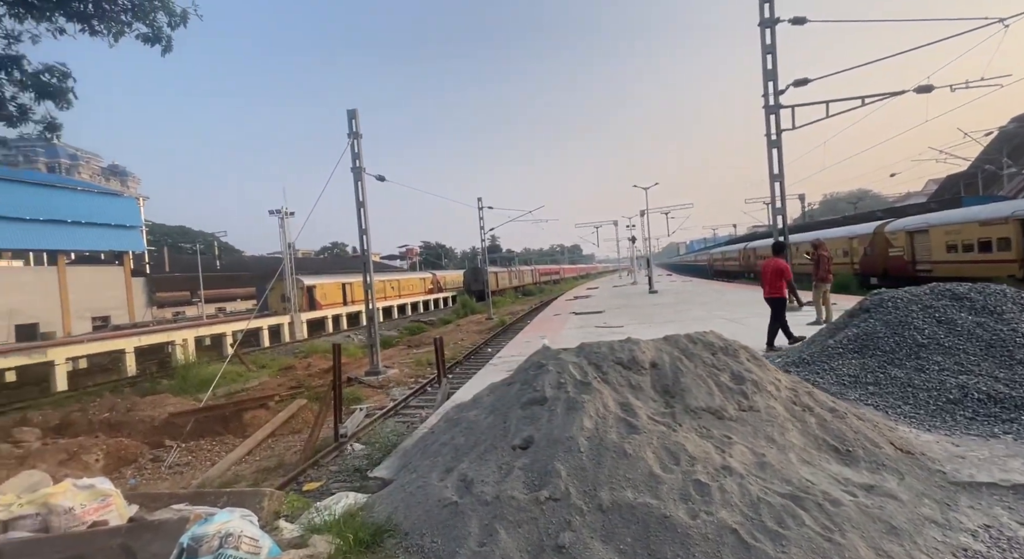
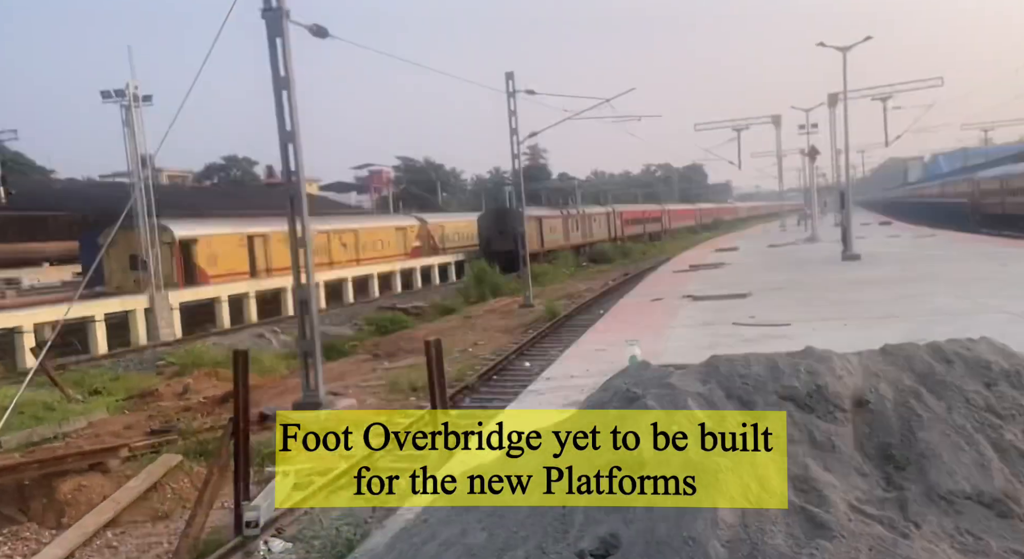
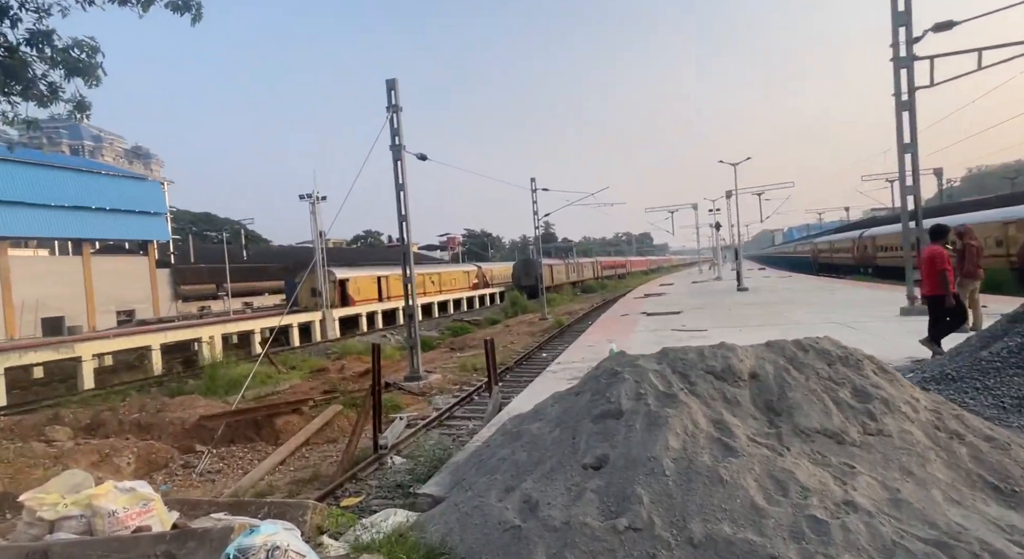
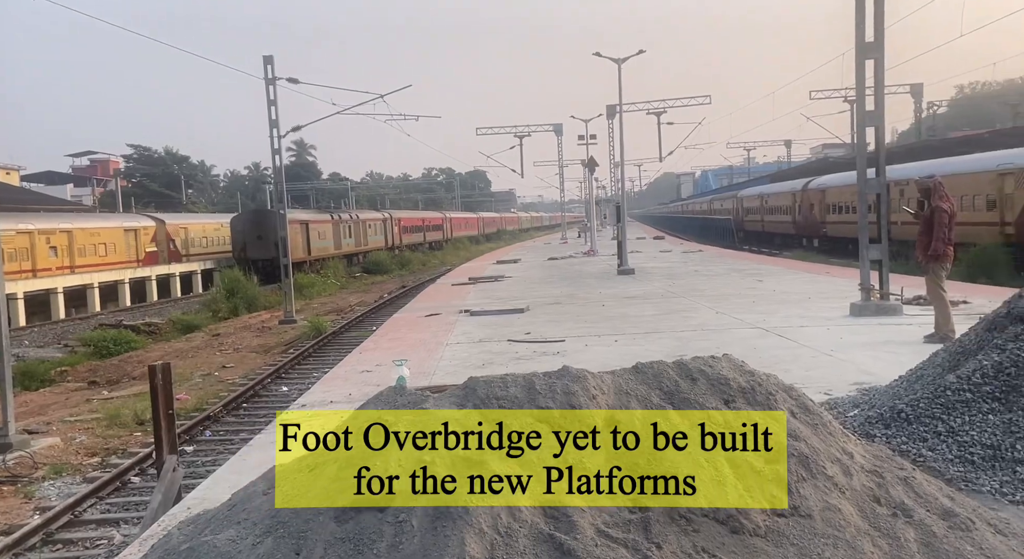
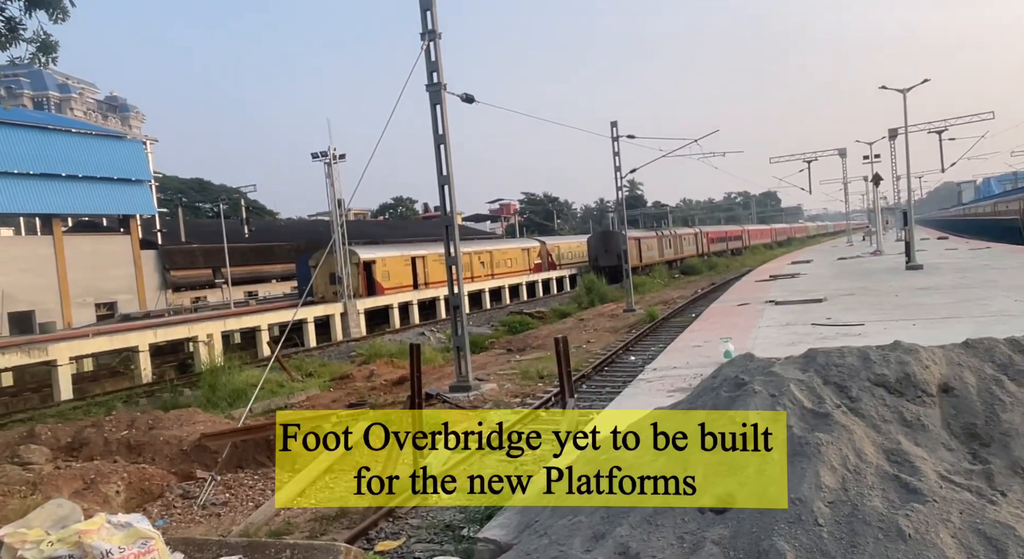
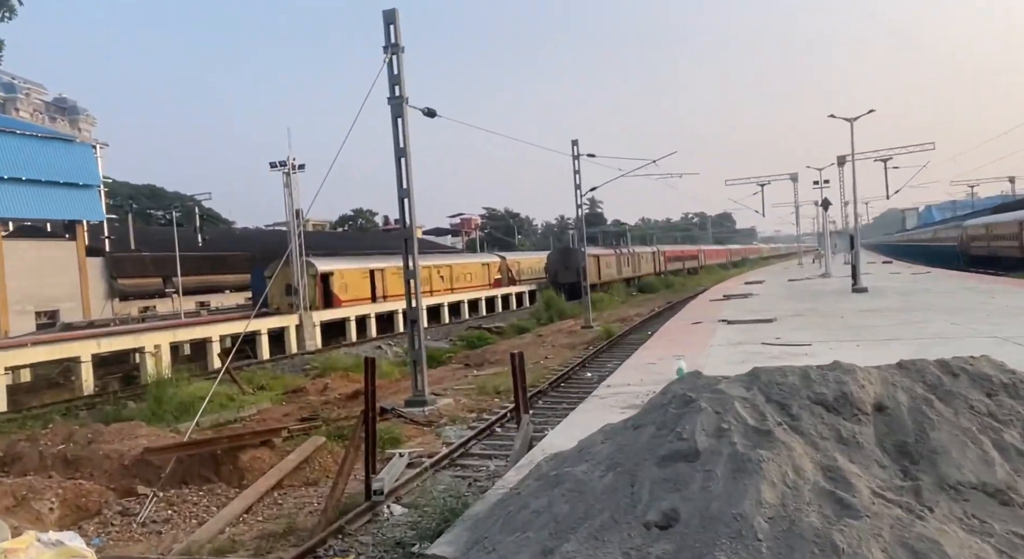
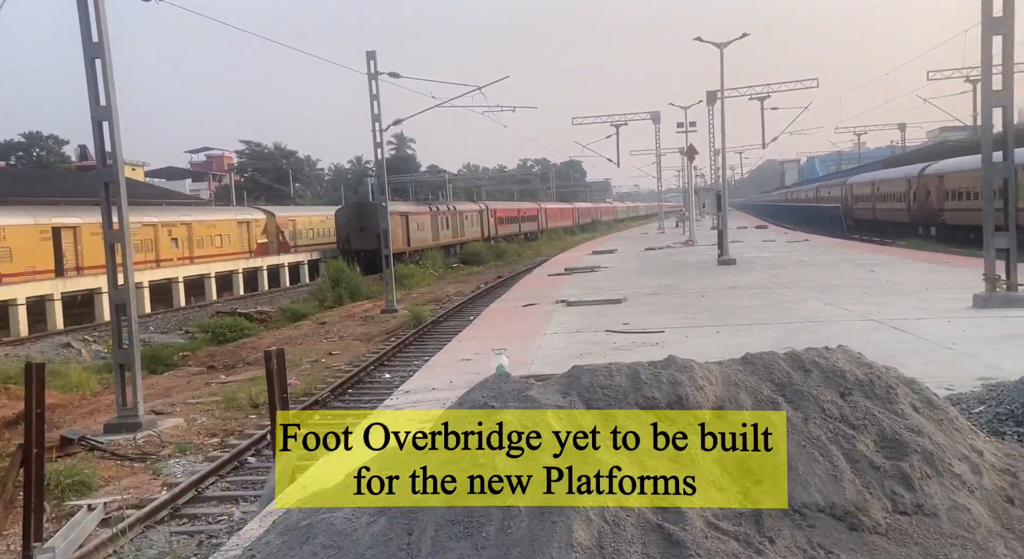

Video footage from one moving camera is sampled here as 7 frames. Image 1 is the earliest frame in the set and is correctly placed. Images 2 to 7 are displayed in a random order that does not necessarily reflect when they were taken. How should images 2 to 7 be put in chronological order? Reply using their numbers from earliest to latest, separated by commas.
3, 6, 5, 2, 7, 4
